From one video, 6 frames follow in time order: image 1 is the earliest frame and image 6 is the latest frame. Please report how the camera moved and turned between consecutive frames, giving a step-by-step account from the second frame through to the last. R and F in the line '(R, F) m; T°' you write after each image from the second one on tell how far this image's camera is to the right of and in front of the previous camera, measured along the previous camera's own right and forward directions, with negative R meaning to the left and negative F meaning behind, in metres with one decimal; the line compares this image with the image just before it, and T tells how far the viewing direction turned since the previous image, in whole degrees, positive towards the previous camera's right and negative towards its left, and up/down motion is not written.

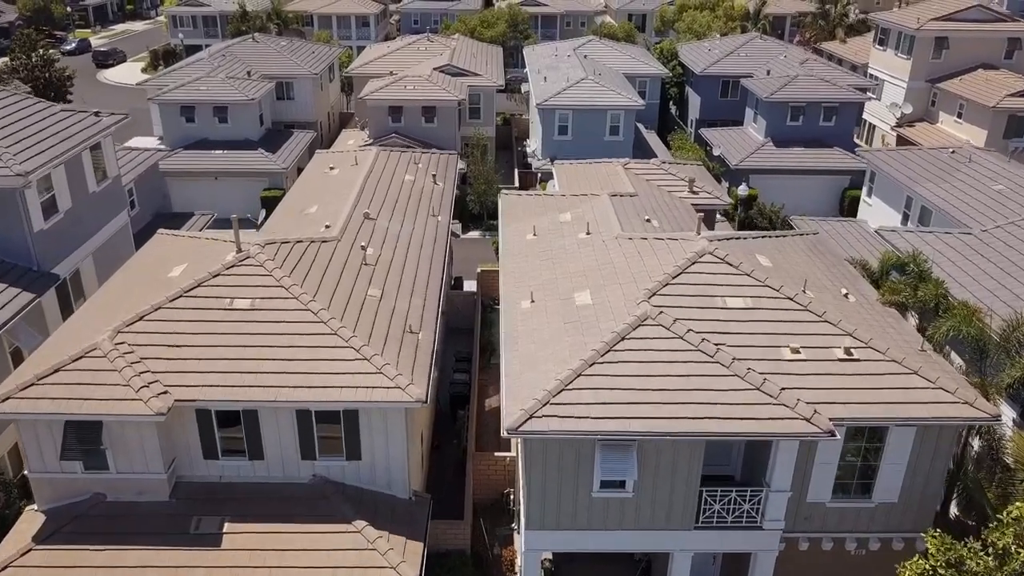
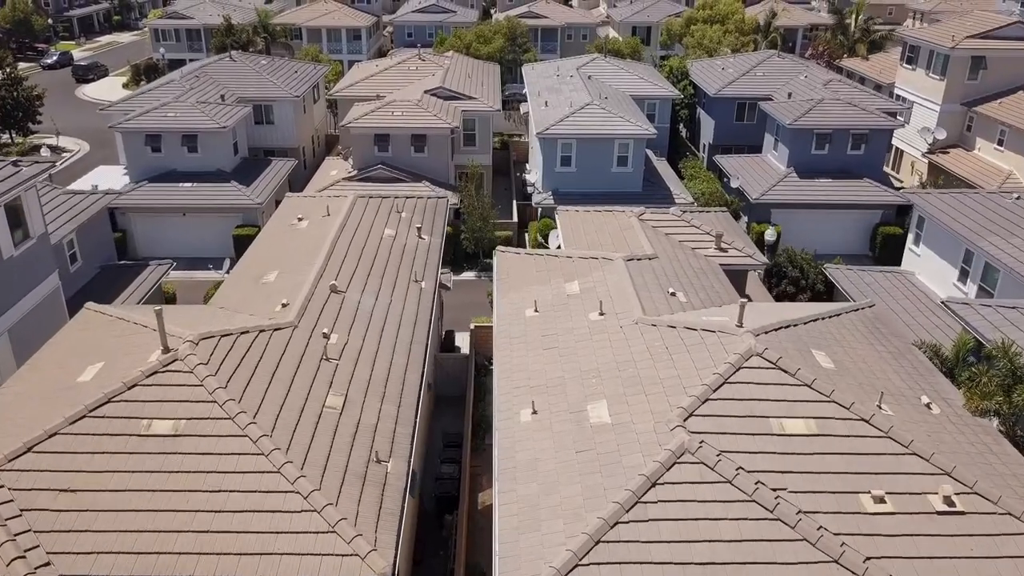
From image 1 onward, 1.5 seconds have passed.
(+0.1, +3.5) m; 0°
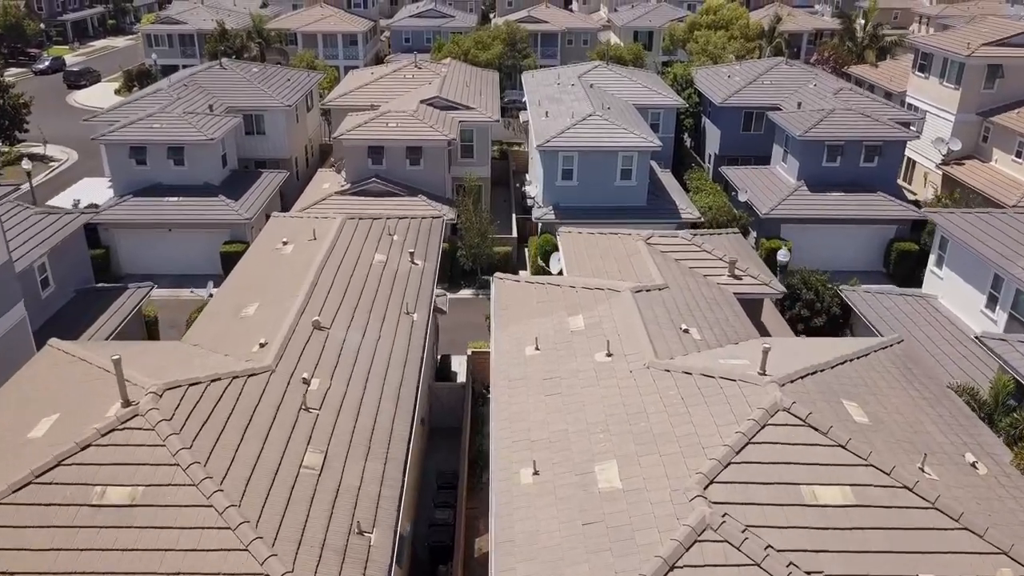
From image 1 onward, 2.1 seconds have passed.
(0.0, +1.4) m; 0°
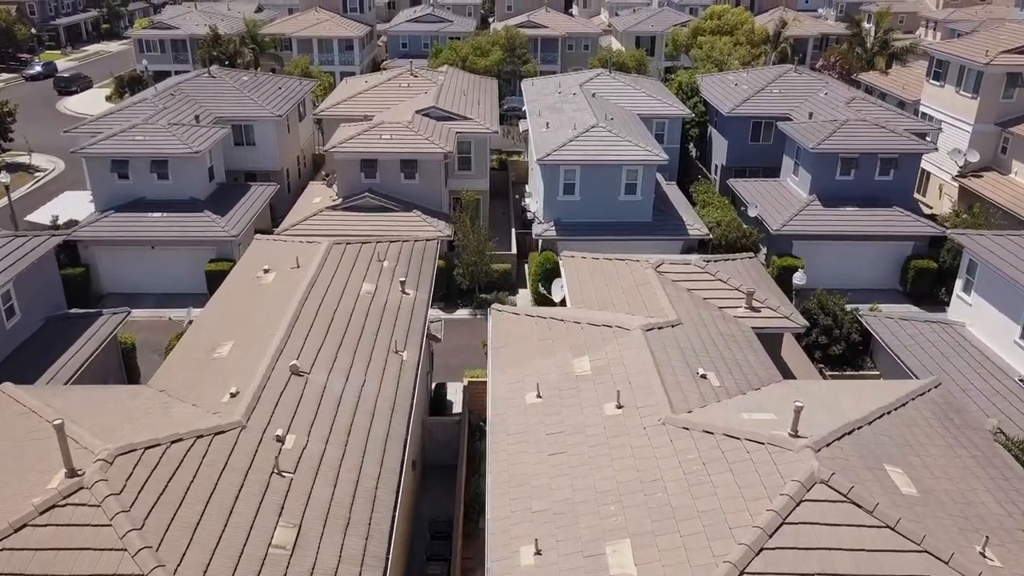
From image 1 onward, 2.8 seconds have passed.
(0.0, +1.5) m; 0°
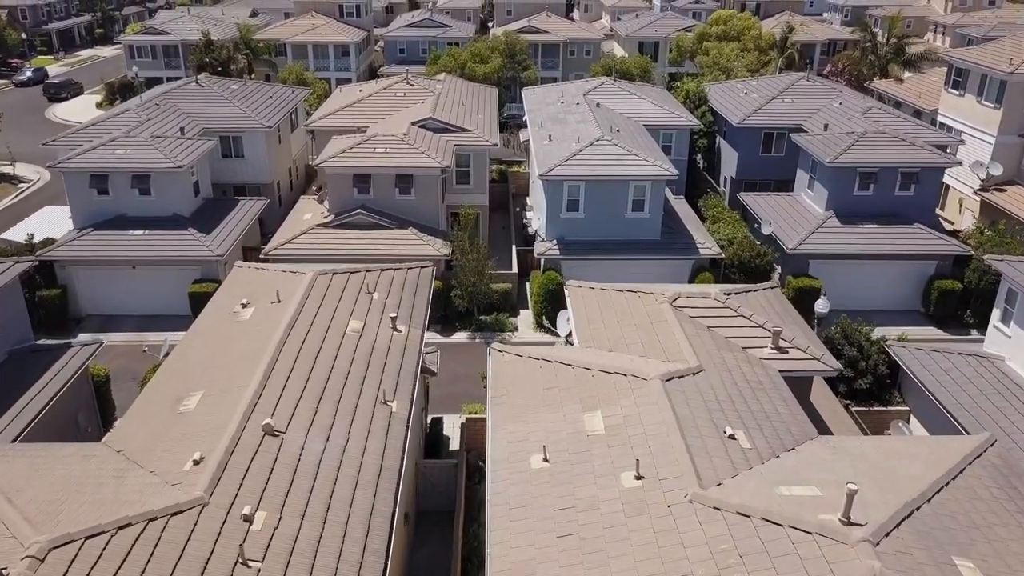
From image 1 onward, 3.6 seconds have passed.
(0.0, +1.7) m; 0°
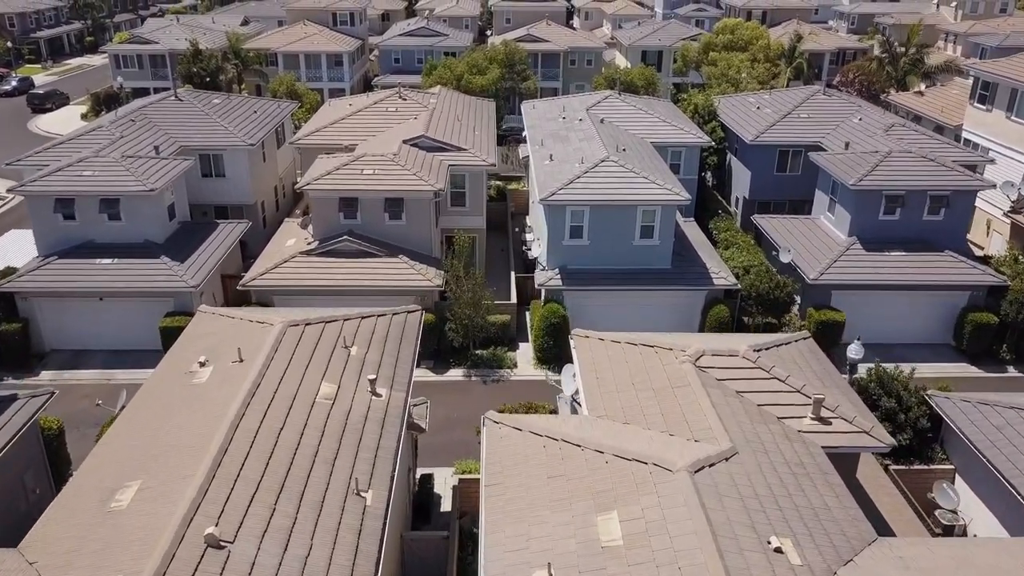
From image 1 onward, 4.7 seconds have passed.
(0.0, +2.3) m; 0°
